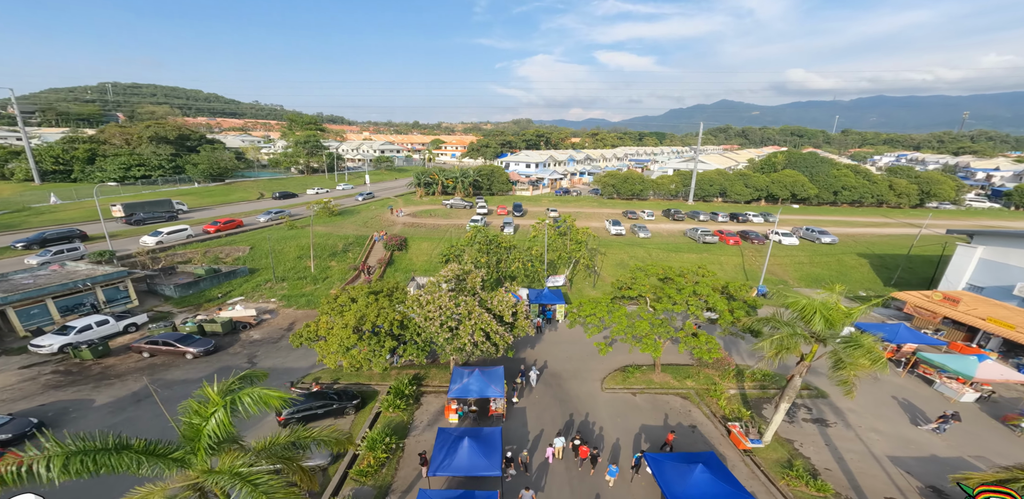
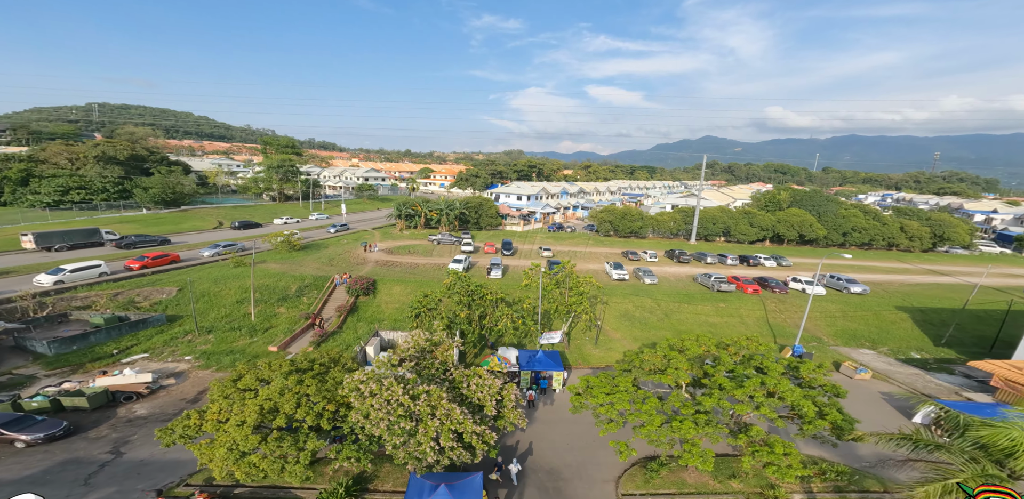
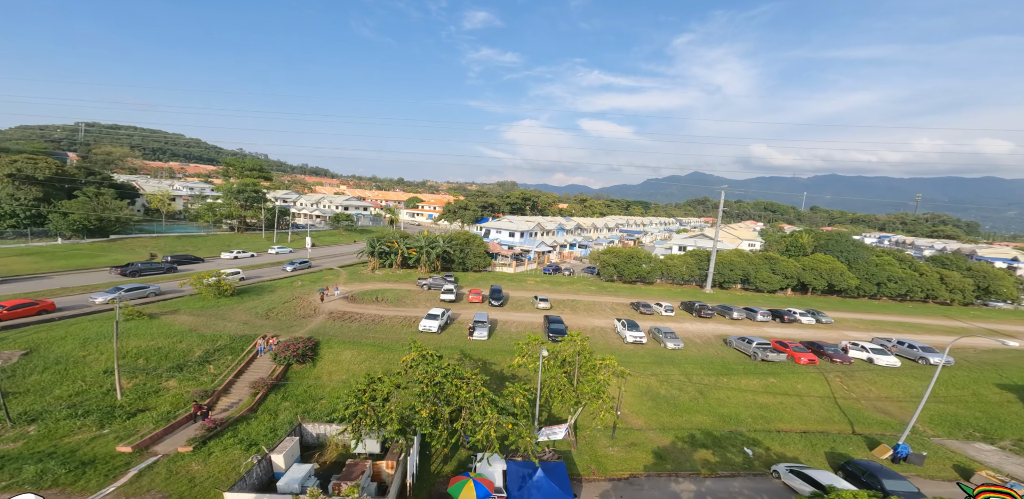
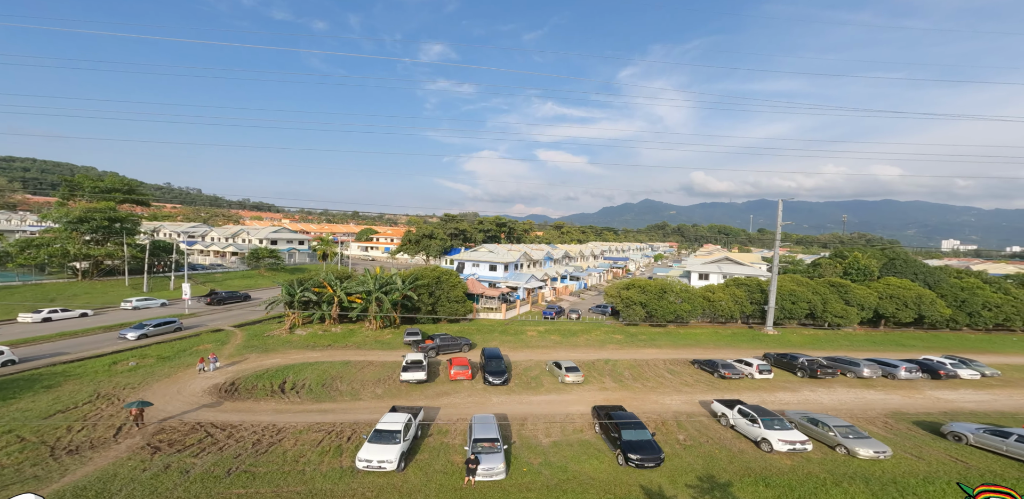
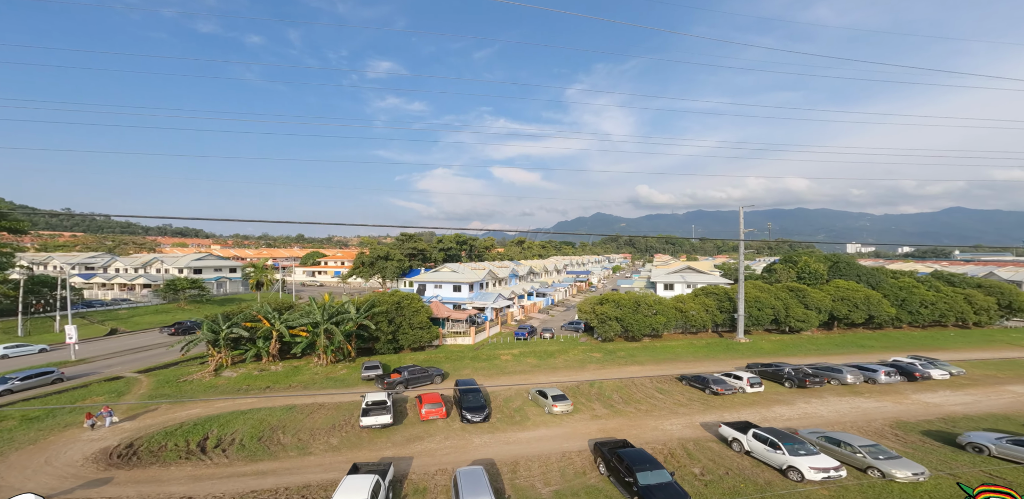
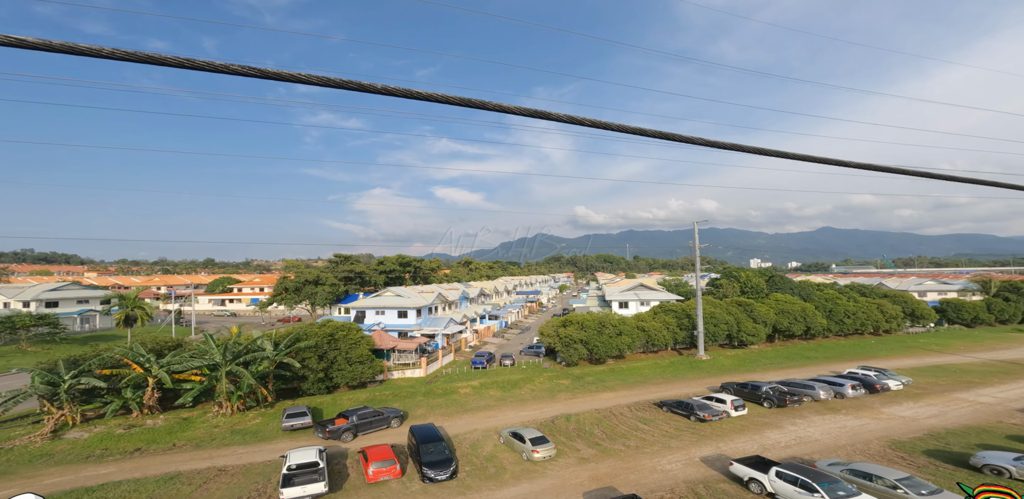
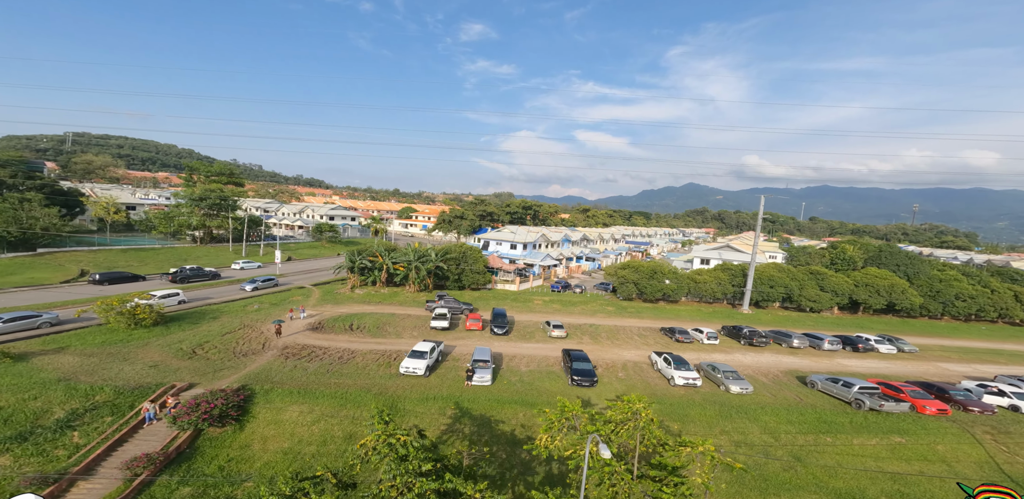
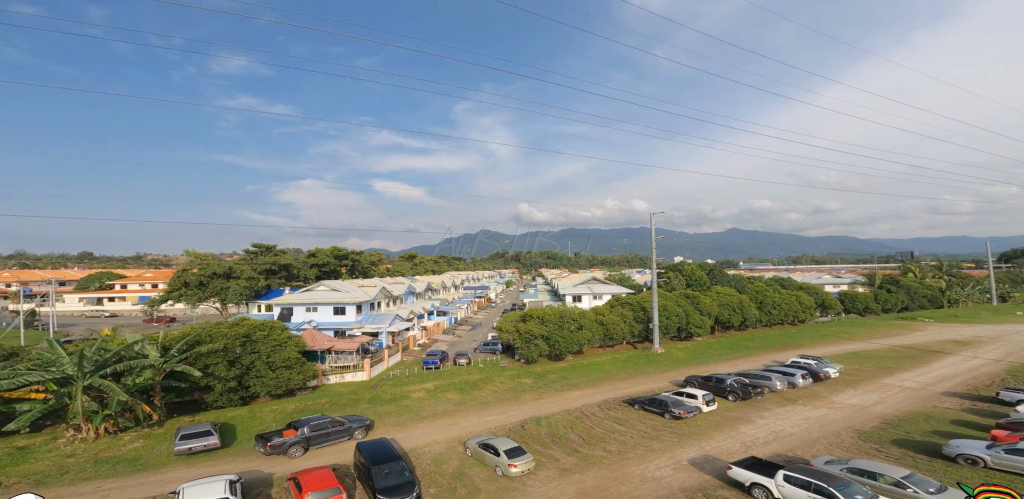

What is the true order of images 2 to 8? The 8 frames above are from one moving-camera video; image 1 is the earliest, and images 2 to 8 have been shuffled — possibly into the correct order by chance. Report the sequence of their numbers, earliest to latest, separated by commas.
2, 3, 7, 4, 5, 6, 8
